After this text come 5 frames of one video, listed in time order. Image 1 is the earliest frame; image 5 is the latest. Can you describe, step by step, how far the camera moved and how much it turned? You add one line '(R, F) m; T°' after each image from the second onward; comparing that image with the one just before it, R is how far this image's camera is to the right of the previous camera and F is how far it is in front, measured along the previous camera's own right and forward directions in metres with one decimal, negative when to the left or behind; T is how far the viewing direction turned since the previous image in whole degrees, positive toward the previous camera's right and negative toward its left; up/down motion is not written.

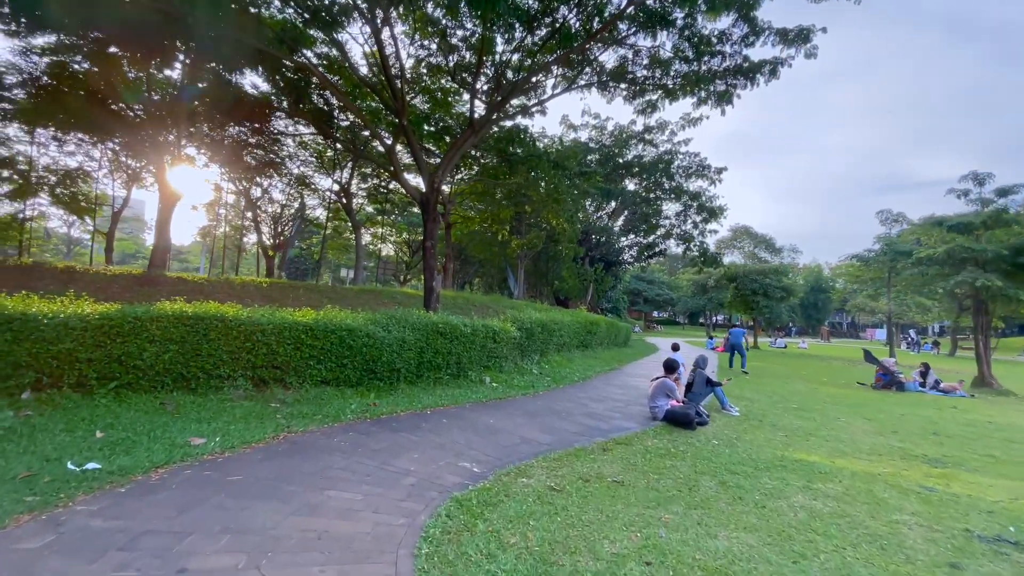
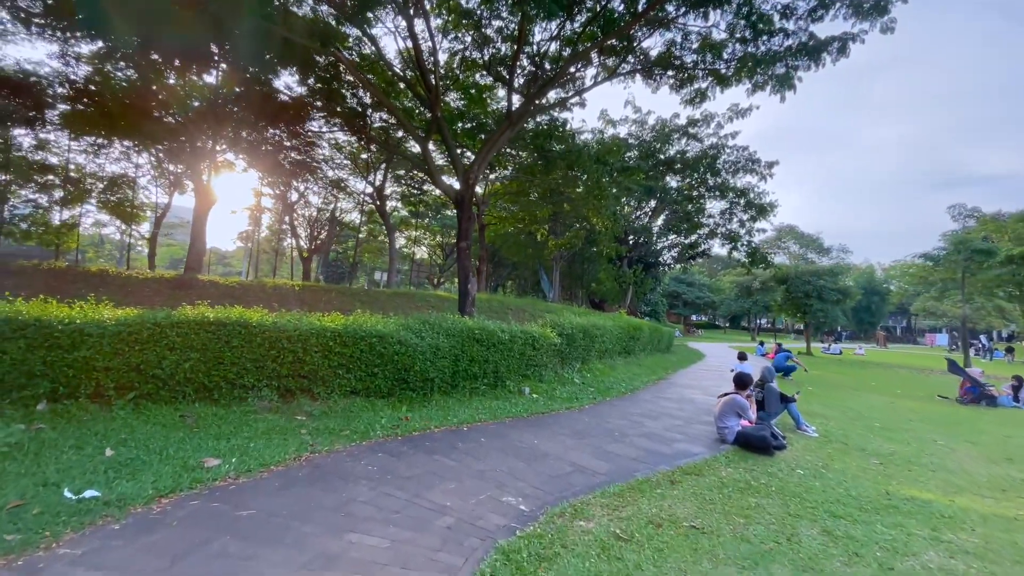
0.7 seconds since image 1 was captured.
(-0.2, +0.7) m; -4°
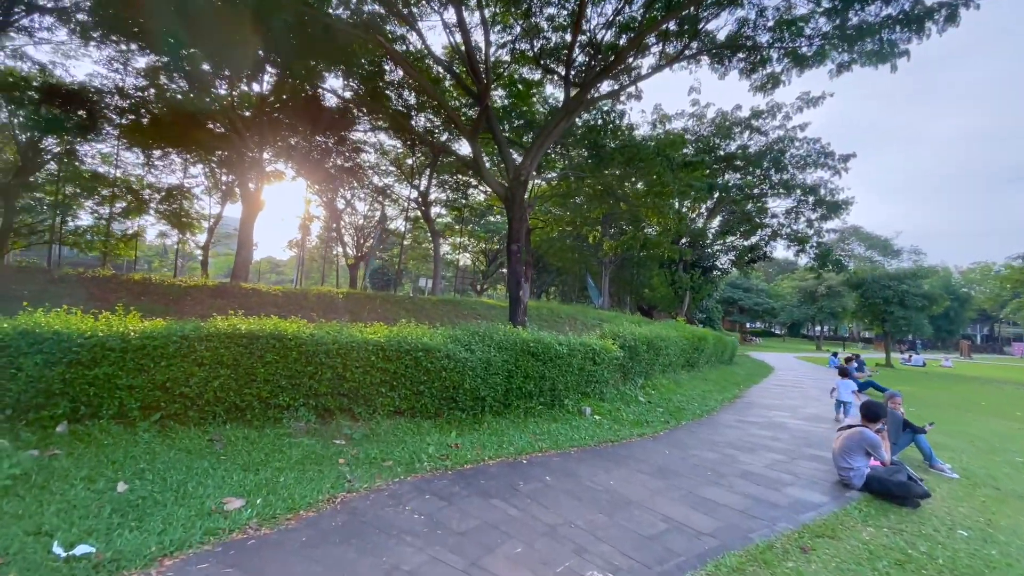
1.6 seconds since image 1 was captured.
(-0.3, +0.9) m; -5°
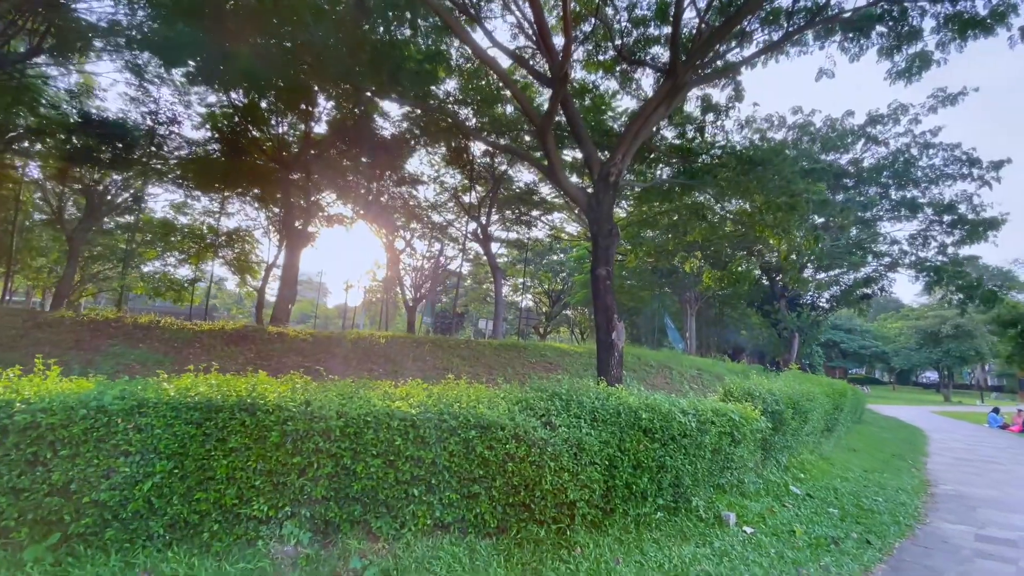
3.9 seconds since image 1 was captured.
(-0.4, +2.2) m; -7°
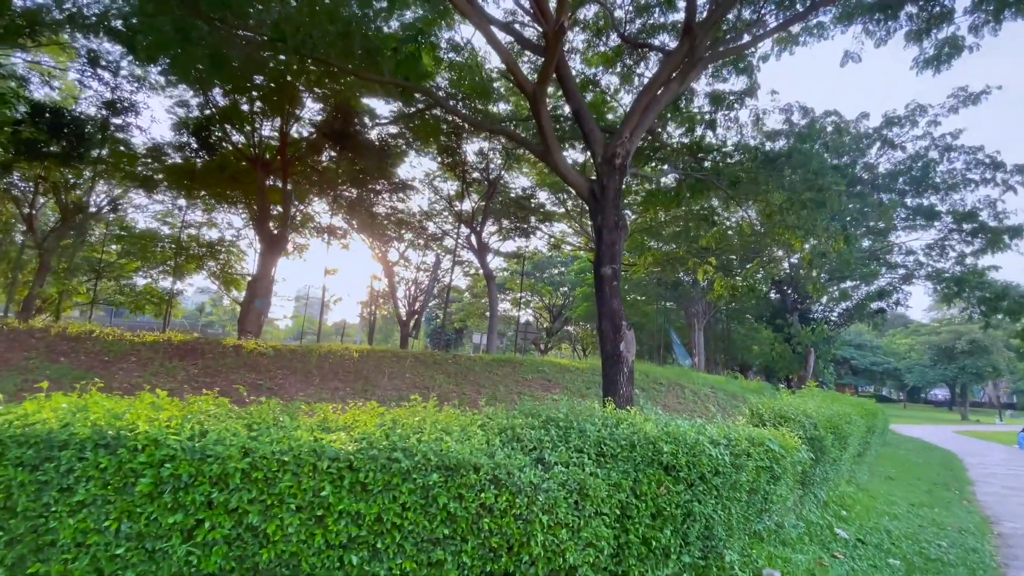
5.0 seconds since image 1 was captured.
(+0.1, +1.0) m; 0°
